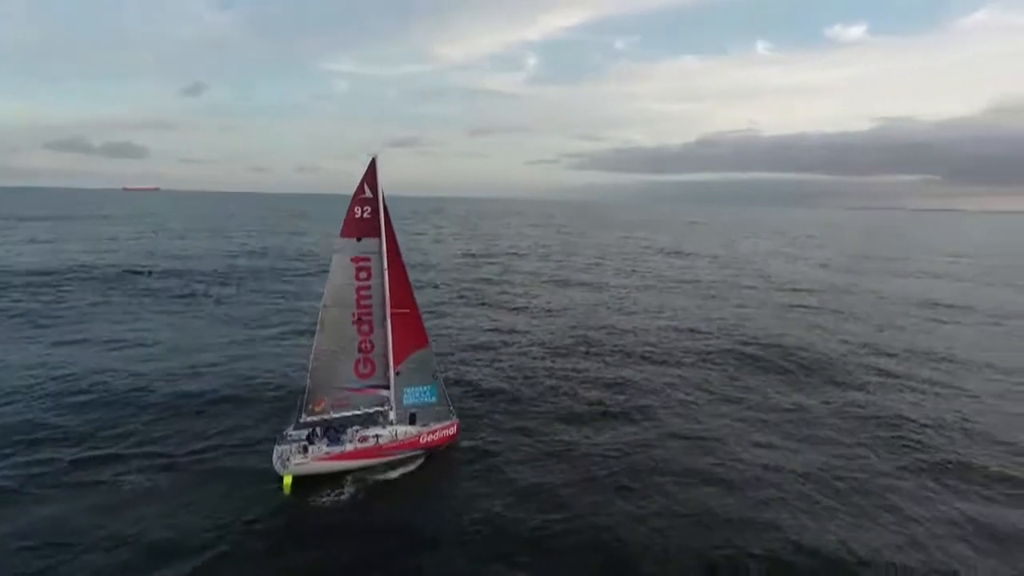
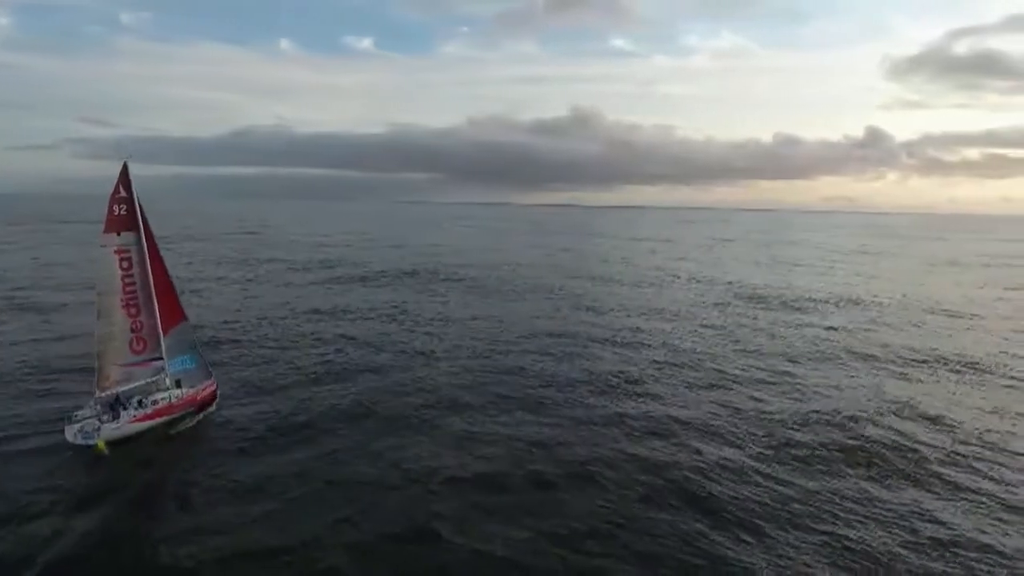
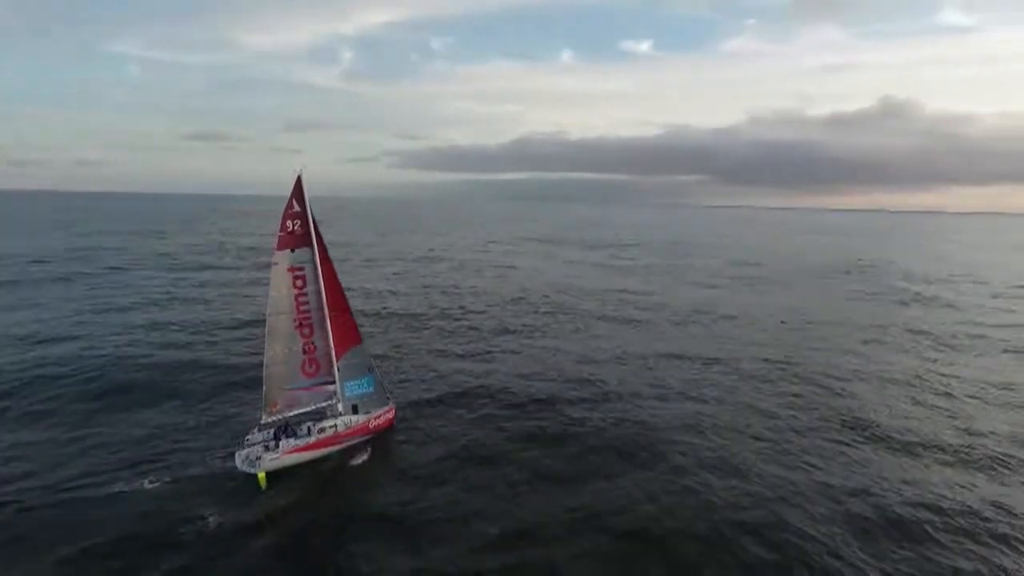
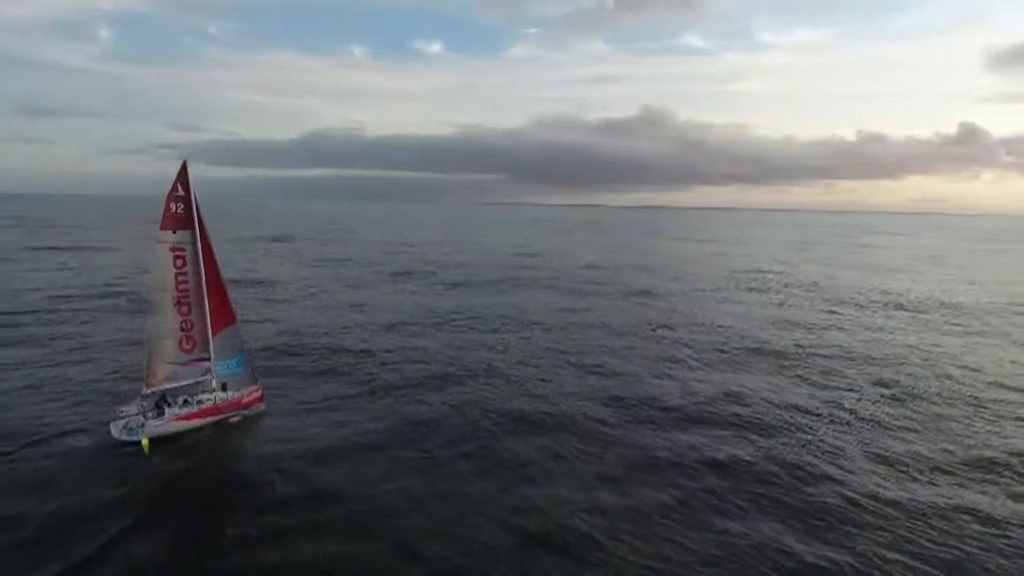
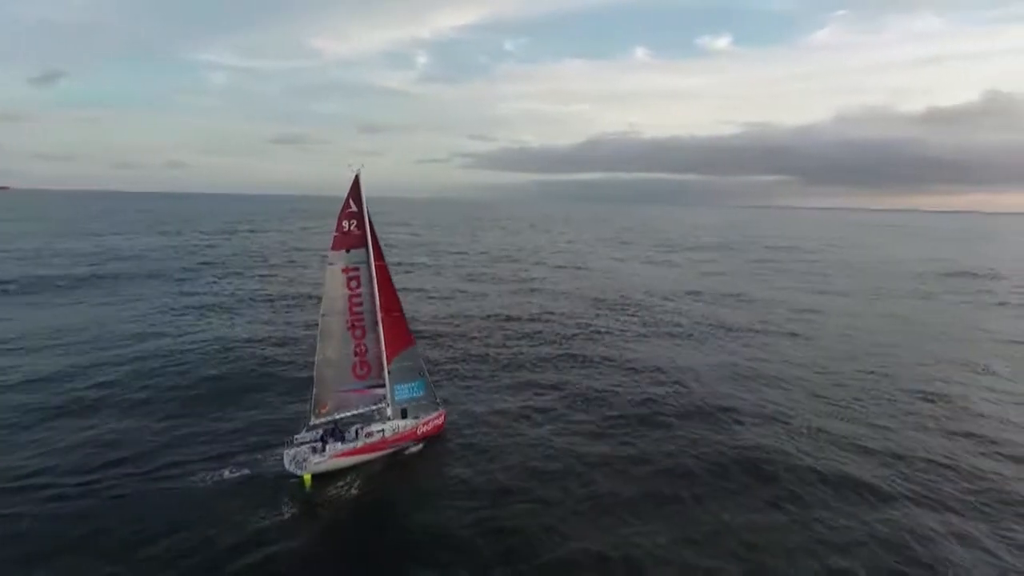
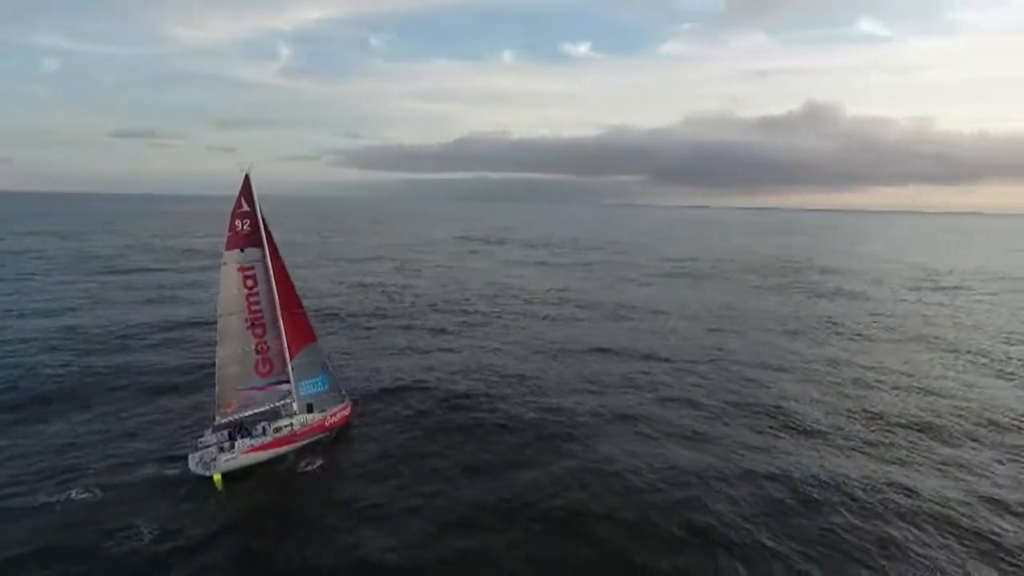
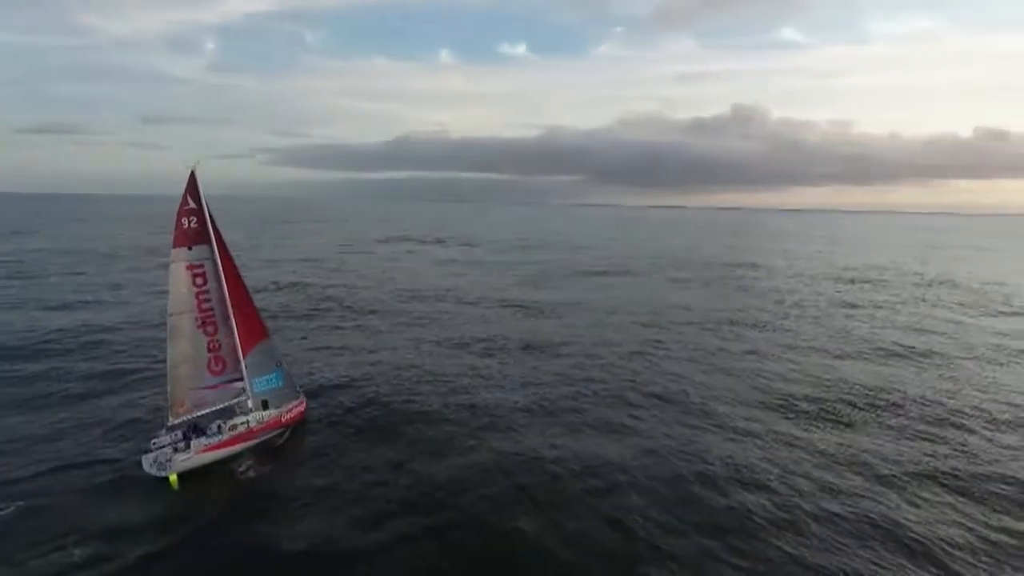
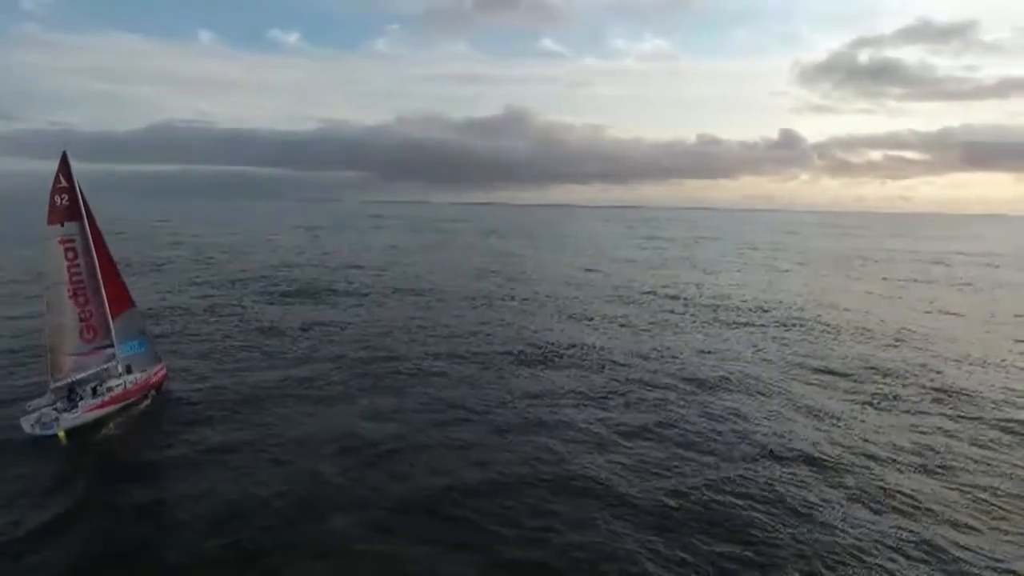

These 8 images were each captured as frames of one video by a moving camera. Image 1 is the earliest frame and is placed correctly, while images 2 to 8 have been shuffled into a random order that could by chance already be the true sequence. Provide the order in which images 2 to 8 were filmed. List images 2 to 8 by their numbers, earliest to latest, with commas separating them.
5, 3, 6, 7, 4, 2, 8
